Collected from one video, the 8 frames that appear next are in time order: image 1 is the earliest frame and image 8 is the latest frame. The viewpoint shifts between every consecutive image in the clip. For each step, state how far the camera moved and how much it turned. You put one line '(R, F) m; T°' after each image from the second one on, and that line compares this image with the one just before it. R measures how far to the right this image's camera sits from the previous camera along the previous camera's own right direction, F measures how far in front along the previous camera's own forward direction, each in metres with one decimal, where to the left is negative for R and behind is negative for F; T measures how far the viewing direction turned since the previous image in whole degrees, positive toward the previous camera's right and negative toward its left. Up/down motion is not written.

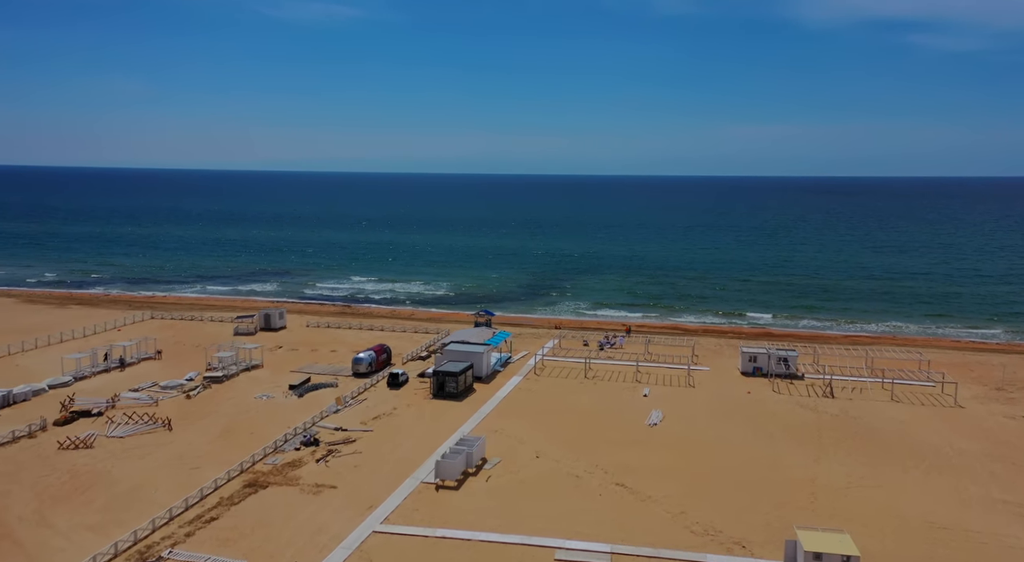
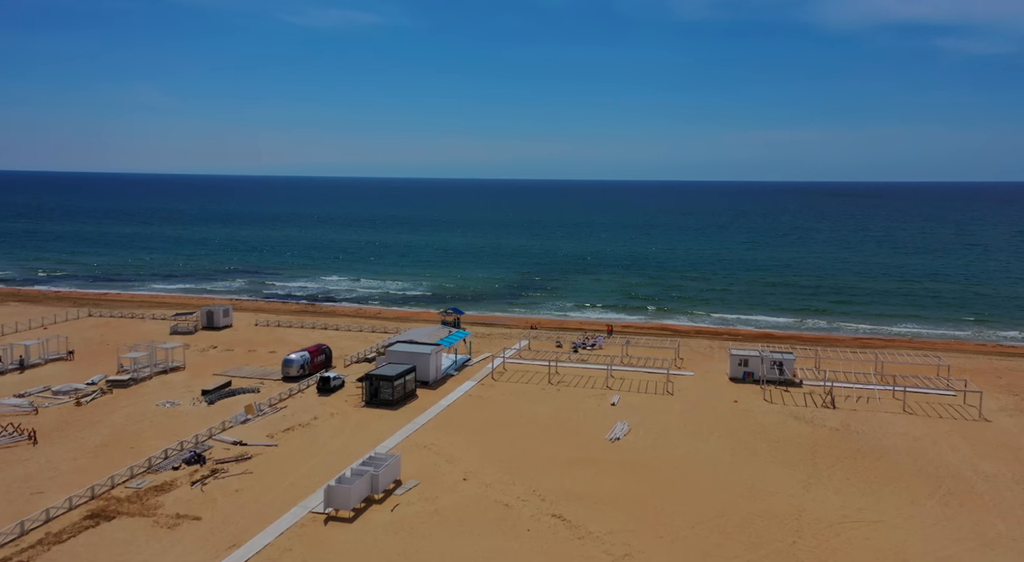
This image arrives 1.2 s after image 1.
(+3.0, +5.0) m; -1°
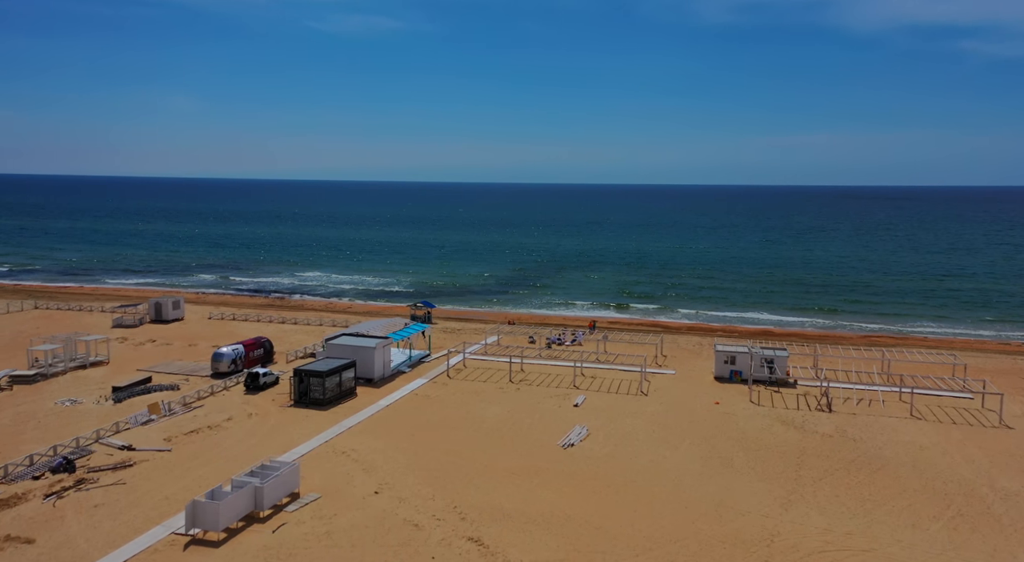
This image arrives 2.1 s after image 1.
(+2.6, +3.8) m; -1°
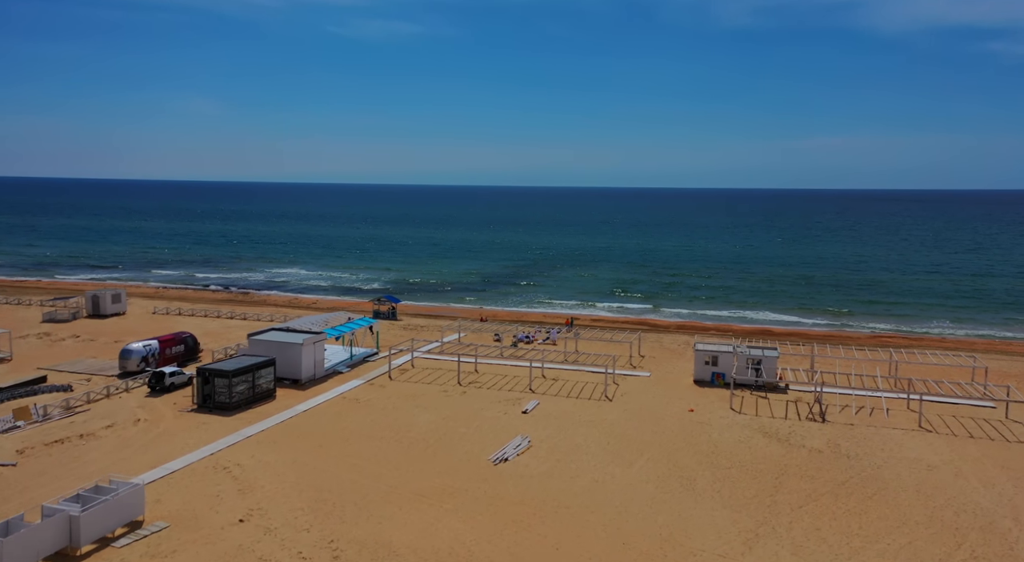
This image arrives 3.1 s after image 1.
(+2.6, +4.0) m; -1°
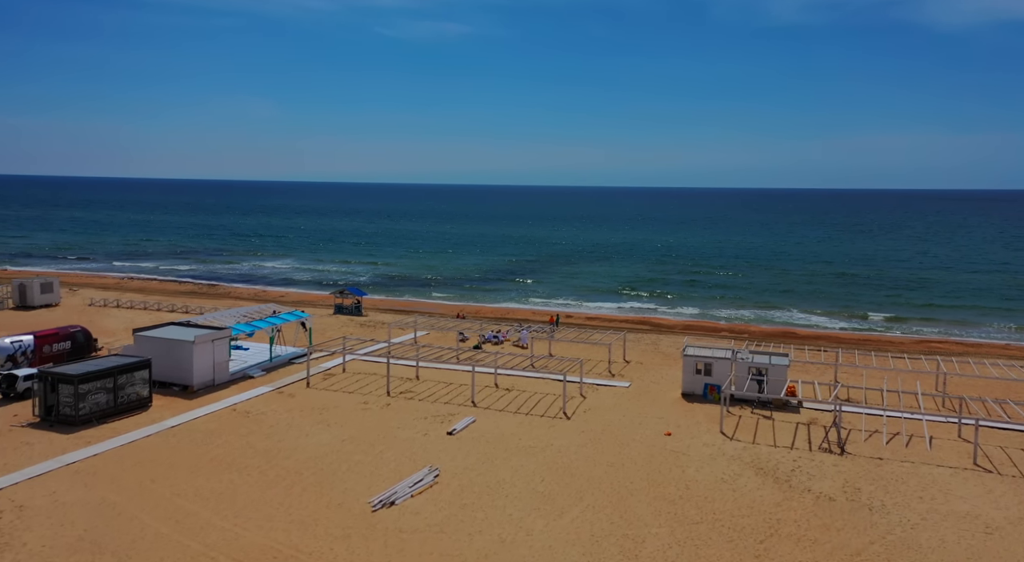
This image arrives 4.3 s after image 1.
(+3.1, +5.5) m; -3°
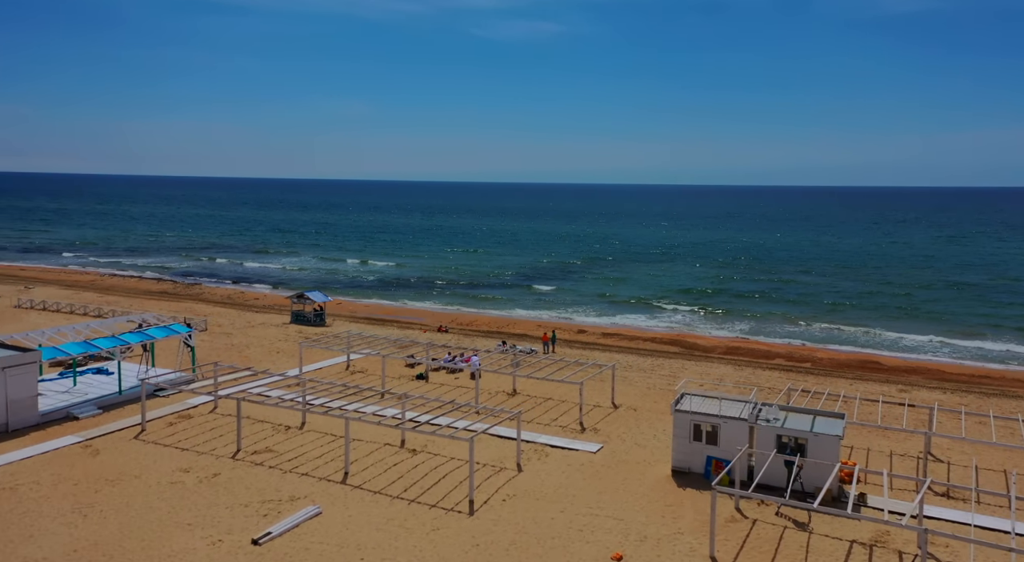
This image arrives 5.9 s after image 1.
(+3.8, +7.9) m; -7°
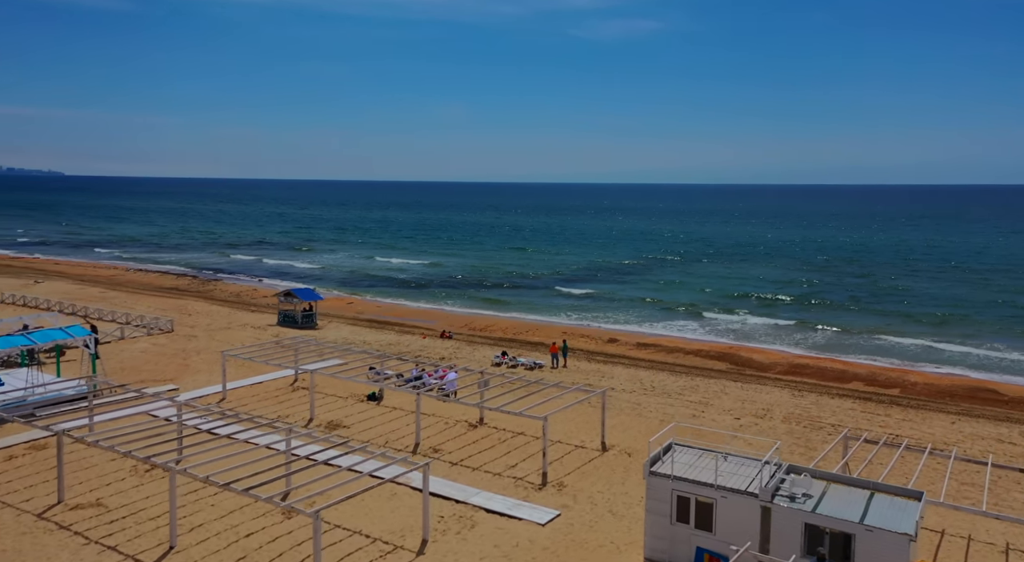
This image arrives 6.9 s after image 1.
(+2.7, +5.0) m; -7°
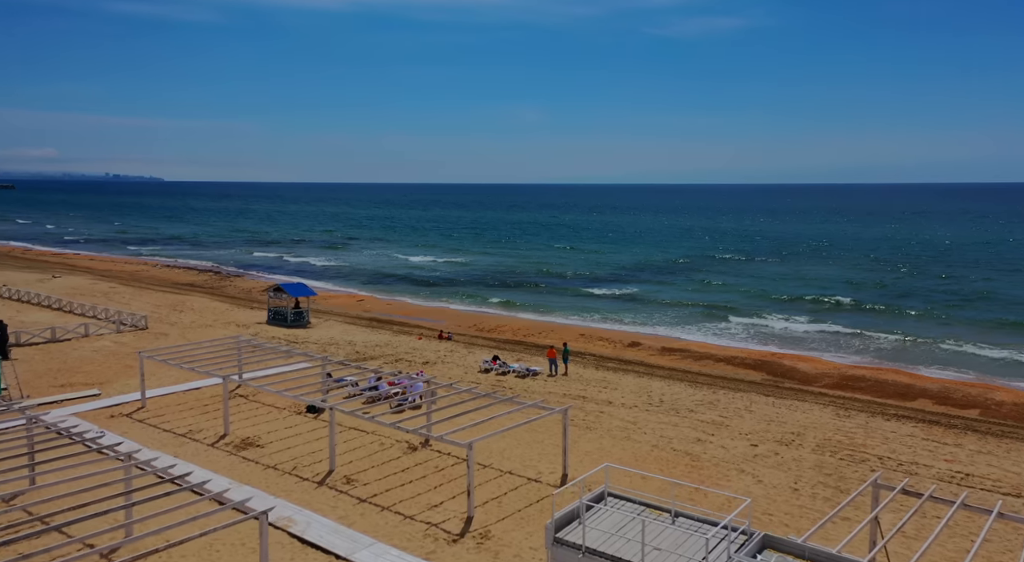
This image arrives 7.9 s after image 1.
(+2.1, +3.2) m; -6°
